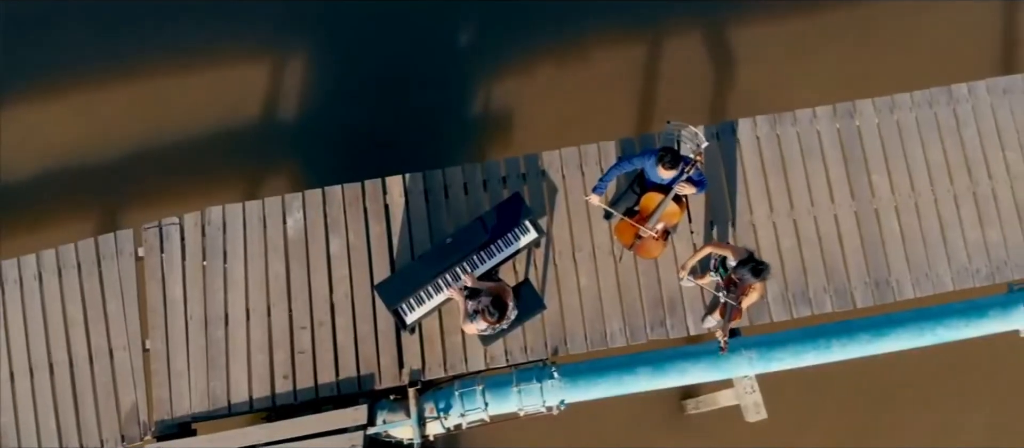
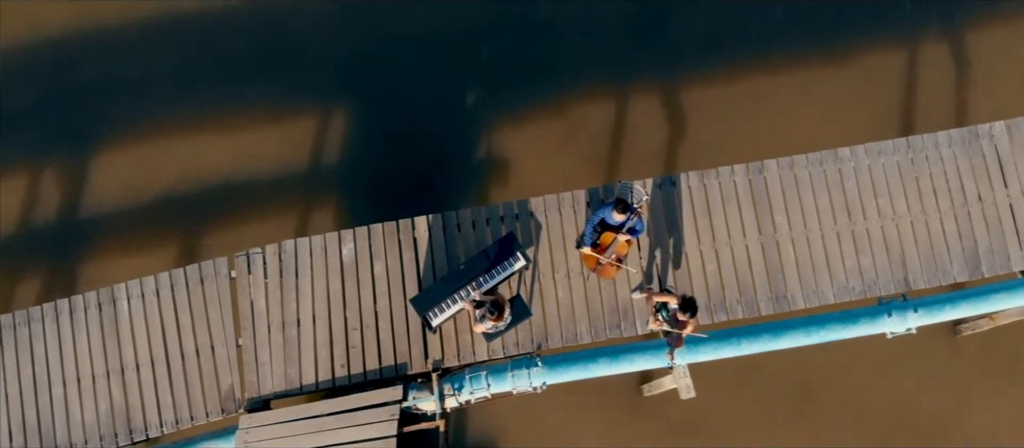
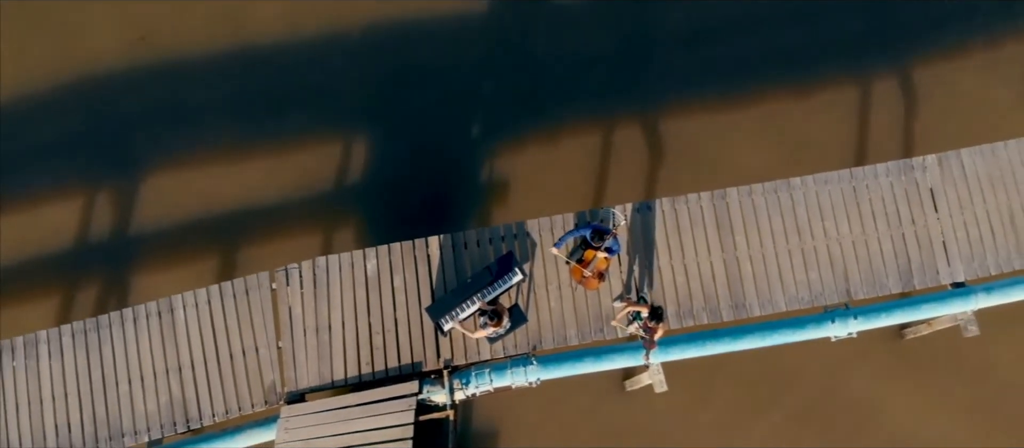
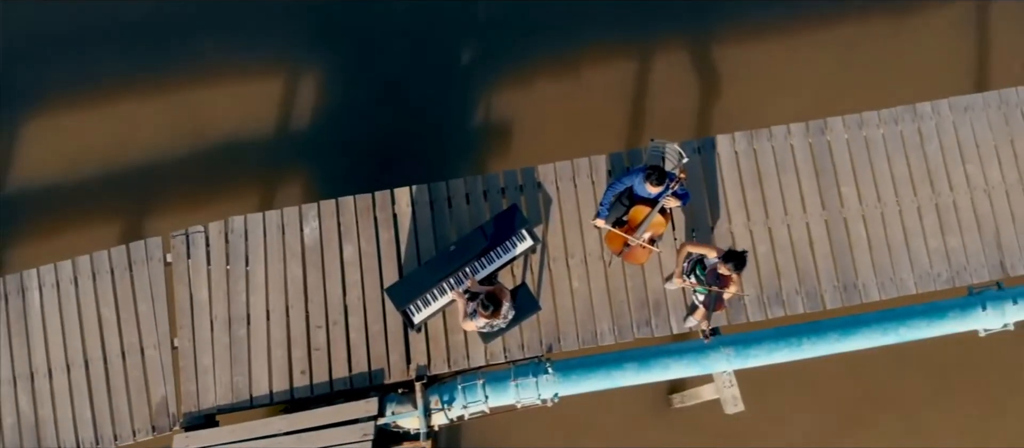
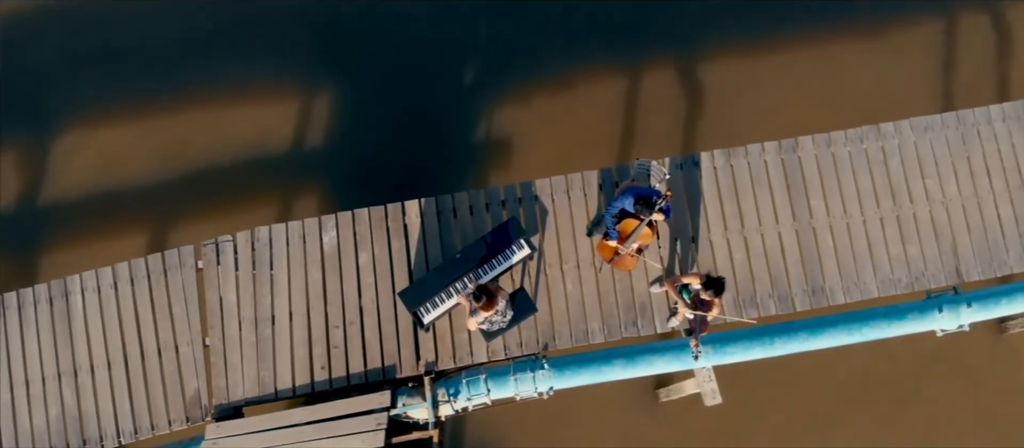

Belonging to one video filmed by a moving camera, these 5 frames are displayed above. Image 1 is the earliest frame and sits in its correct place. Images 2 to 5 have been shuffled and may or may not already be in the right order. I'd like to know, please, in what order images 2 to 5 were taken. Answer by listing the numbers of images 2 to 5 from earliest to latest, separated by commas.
4, 5, 2, 3
